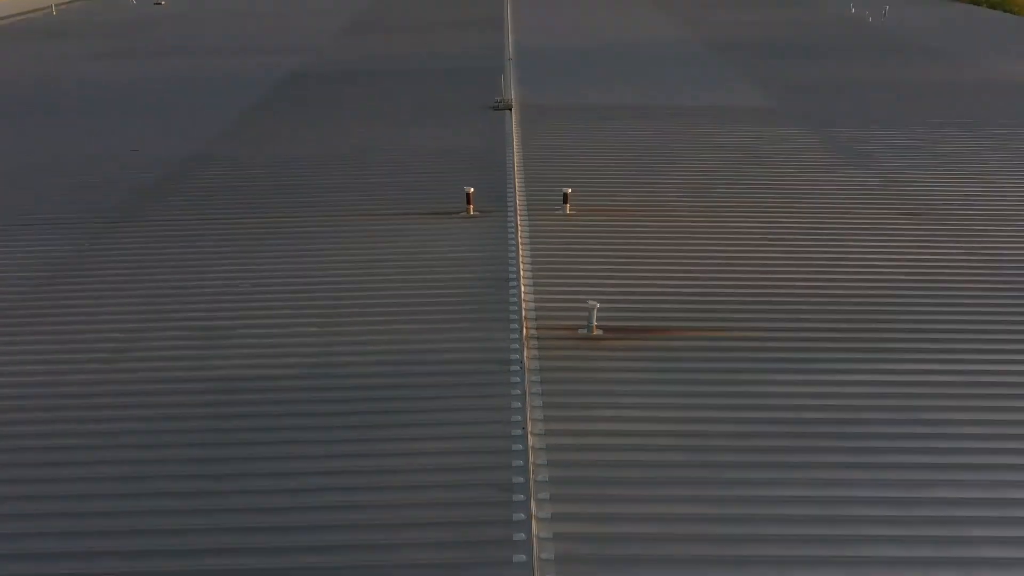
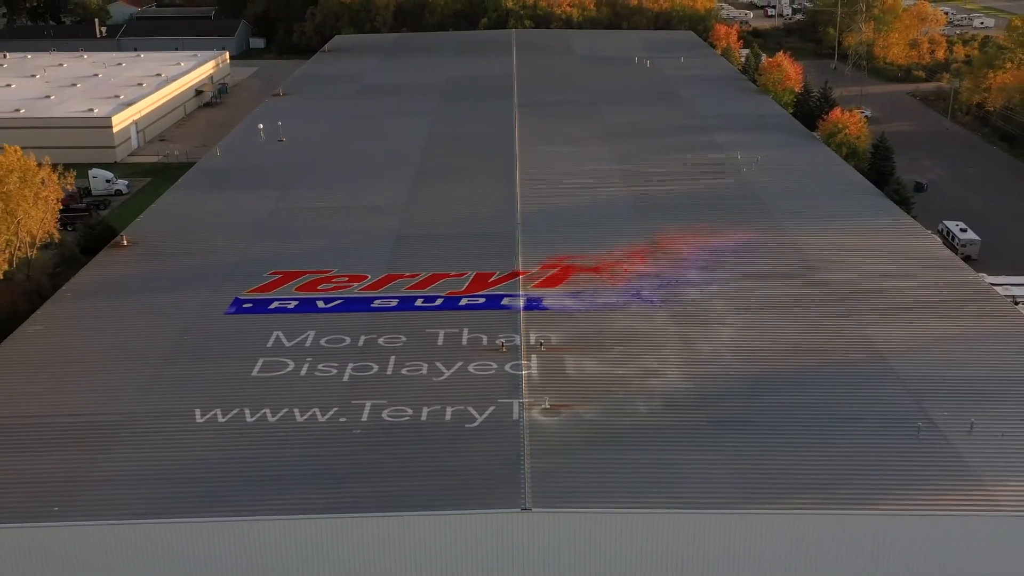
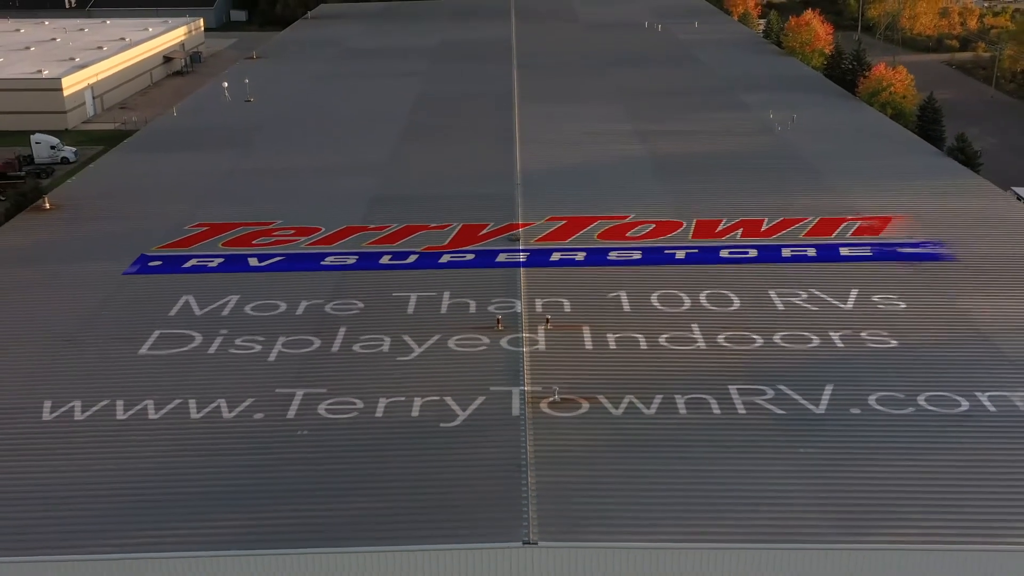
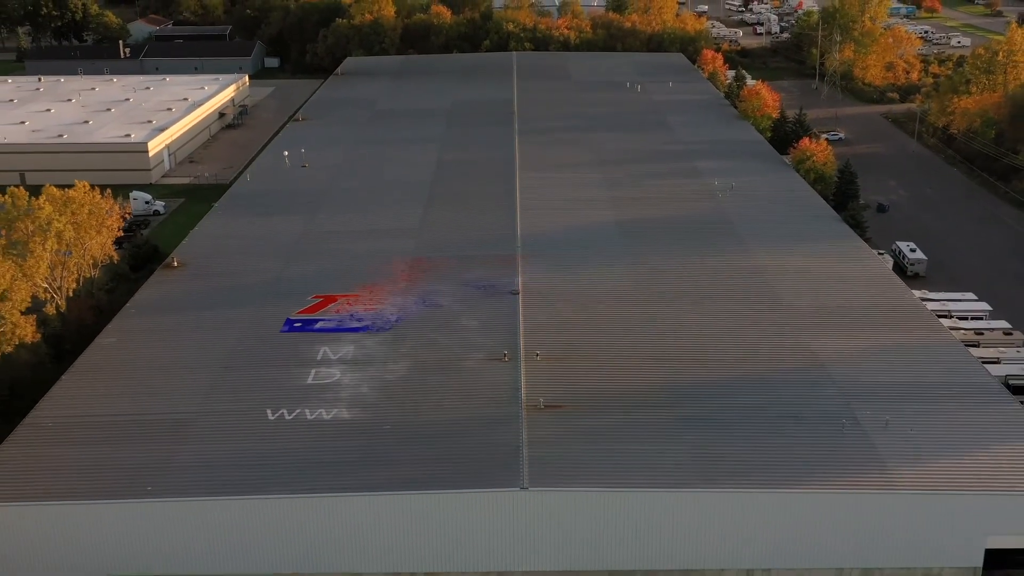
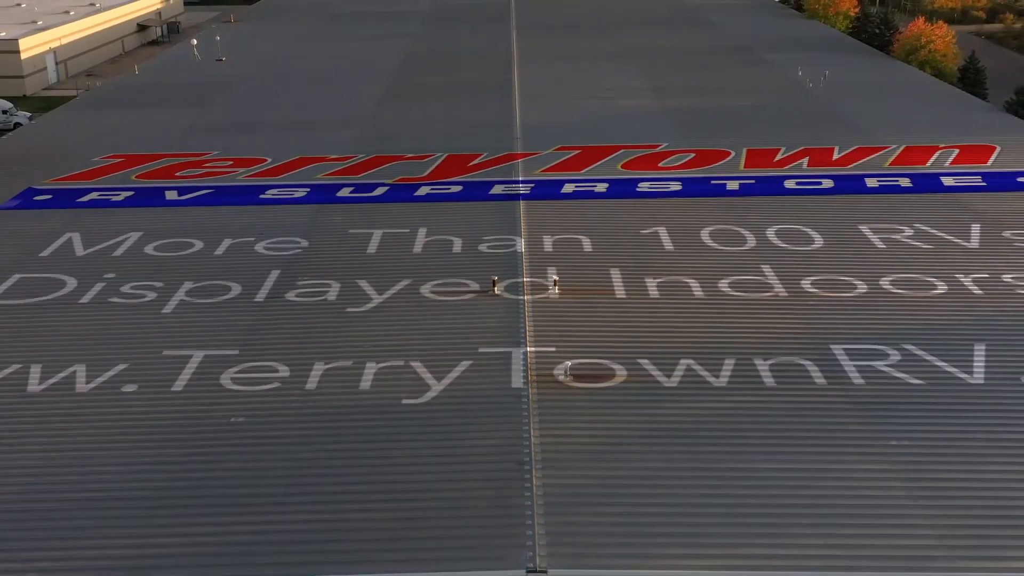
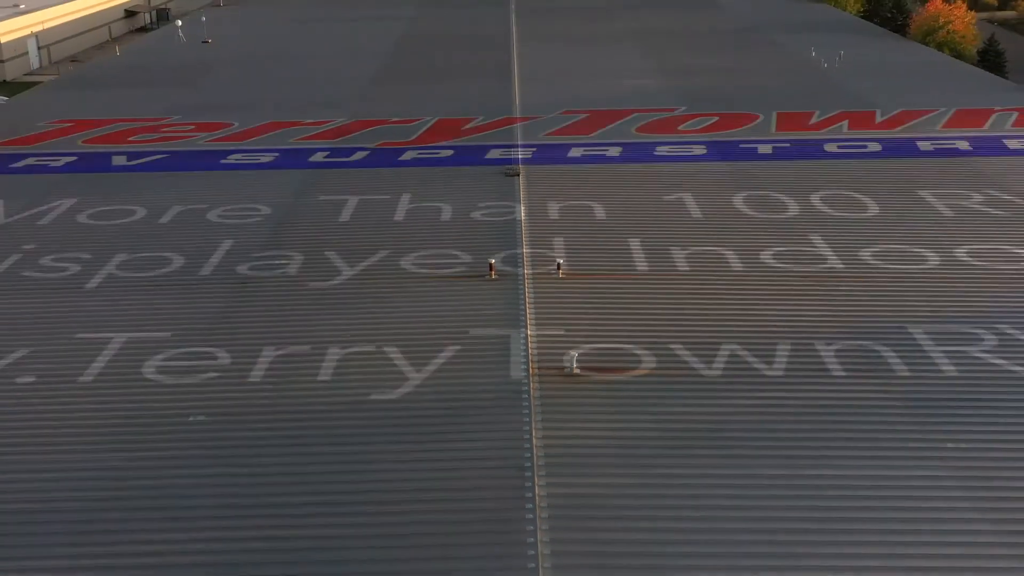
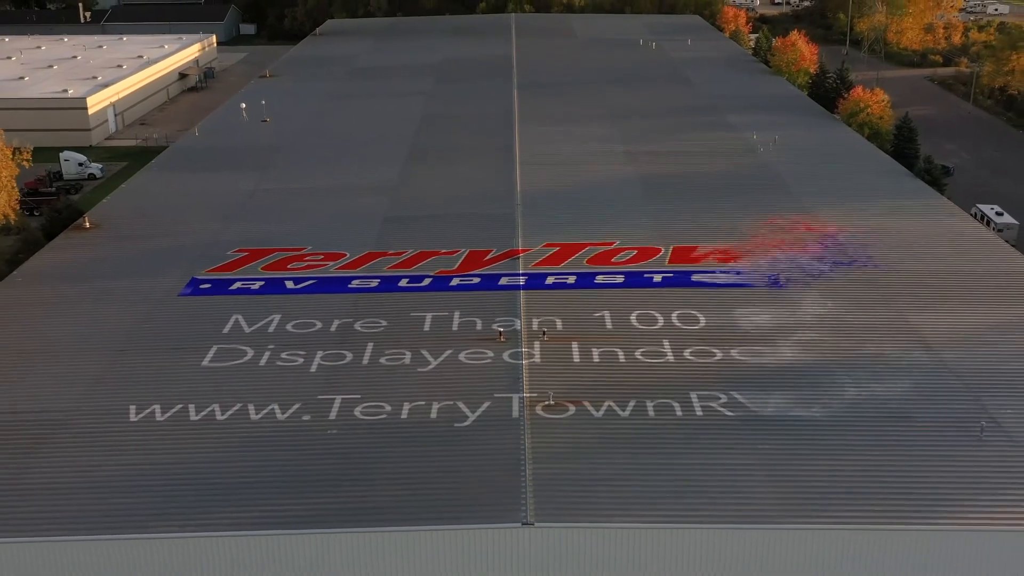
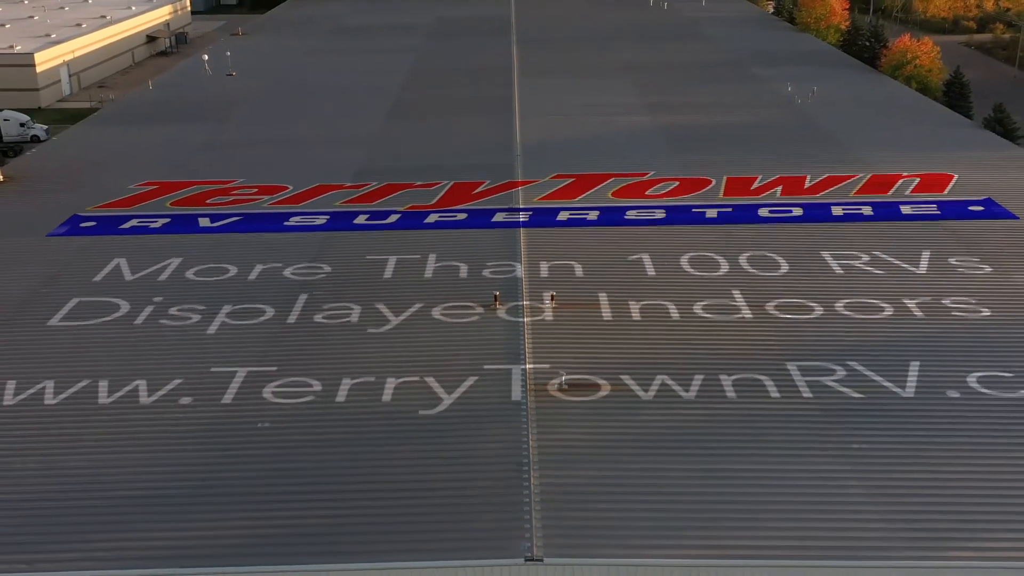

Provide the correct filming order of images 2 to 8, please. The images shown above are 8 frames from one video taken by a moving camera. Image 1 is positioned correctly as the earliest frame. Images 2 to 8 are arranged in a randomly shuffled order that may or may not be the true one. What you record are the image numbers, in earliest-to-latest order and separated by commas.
6, 5, 8, 3, 7, 2, 4
